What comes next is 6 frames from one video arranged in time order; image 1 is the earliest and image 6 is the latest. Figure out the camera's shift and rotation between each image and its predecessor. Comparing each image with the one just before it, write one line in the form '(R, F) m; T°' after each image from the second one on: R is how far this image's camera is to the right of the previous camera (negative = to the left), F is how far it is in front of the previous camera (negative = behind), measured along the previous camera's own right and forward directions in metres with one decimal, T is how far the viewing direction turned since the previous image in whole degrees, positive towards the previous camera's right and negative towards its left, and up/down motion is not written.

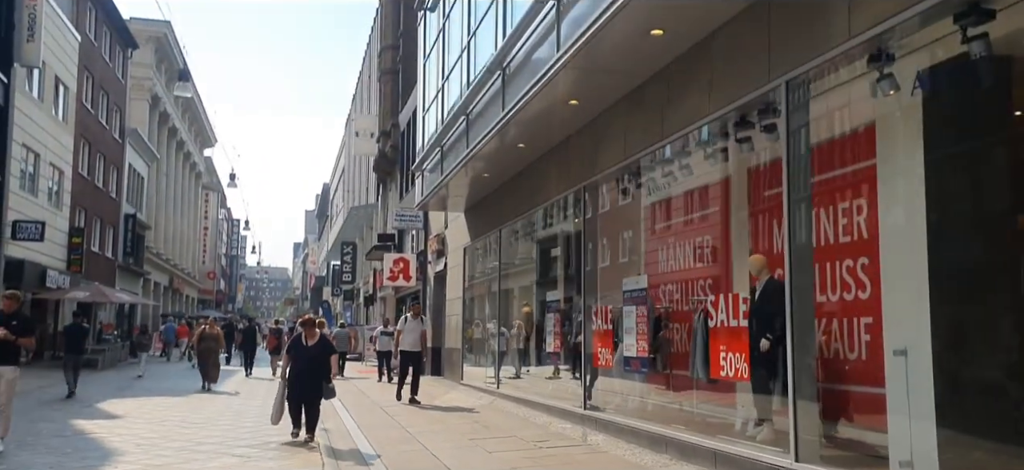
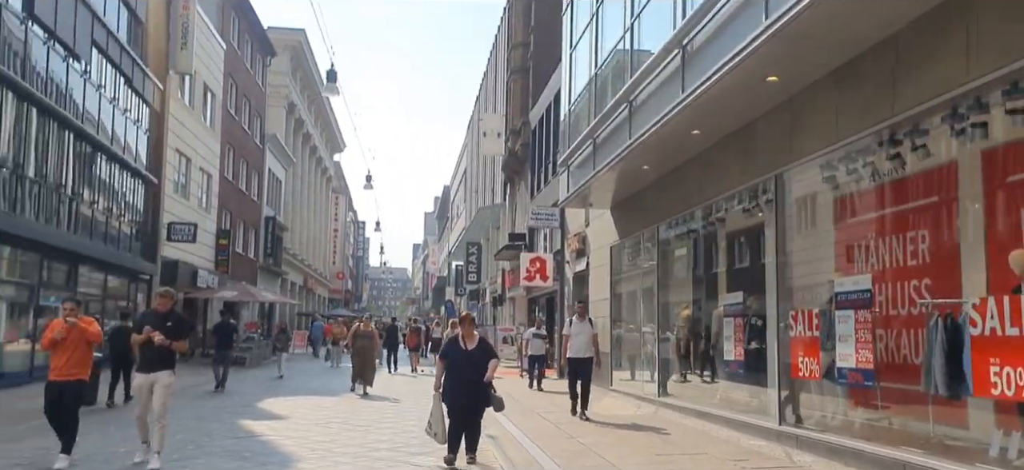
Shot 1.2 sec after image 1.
(-0.8, +0.7) m; -7°
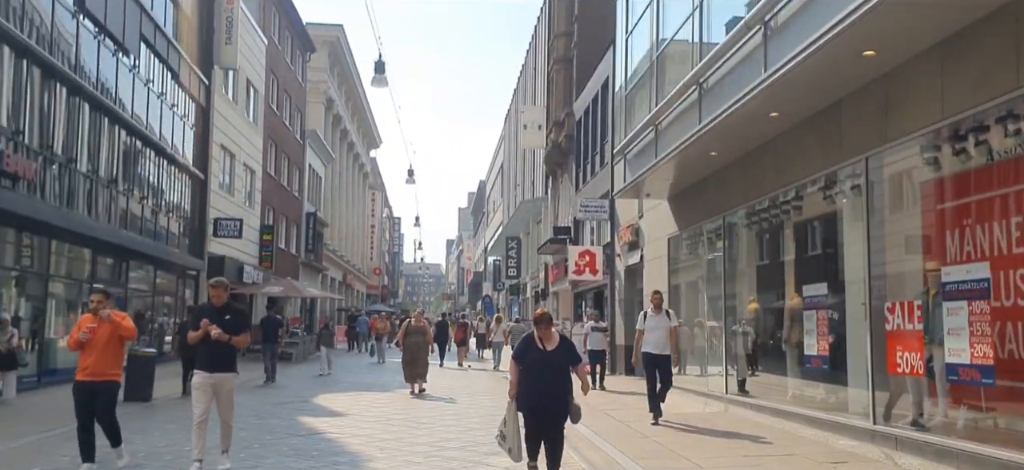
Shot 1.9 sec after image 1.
(-0.5, +0.4) m; -2°
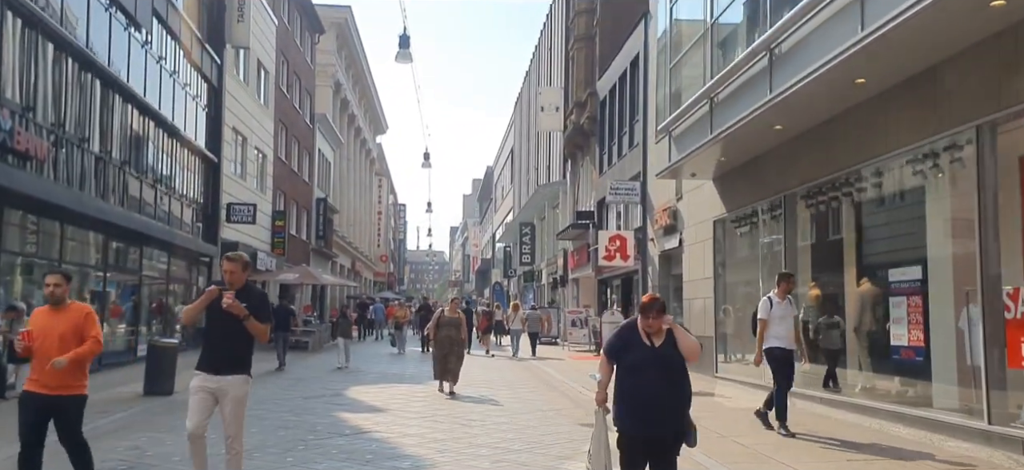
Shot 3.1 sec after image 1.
(-0.7, +1.0) m; 0°
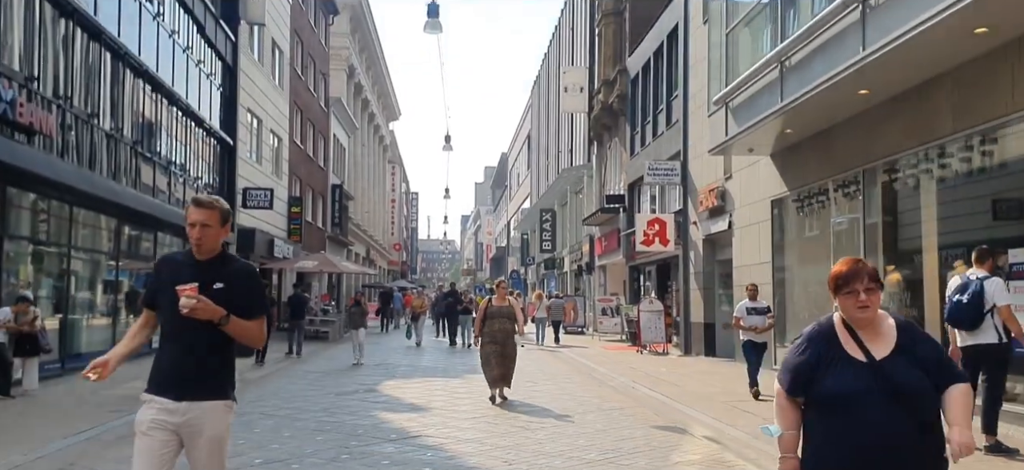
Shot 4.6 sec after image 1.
(-0.6, +1.3) m; -1°
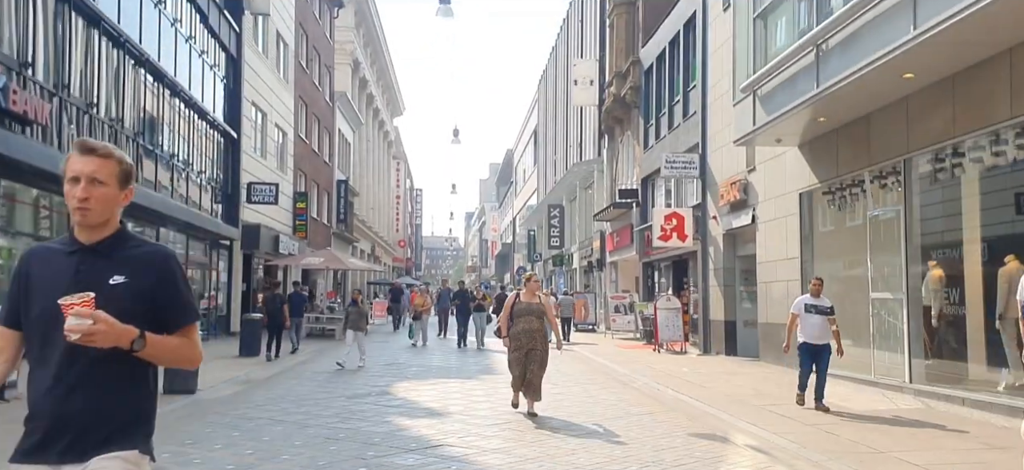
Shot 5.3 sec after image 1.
(-0.2, +0.7) m; 0°
